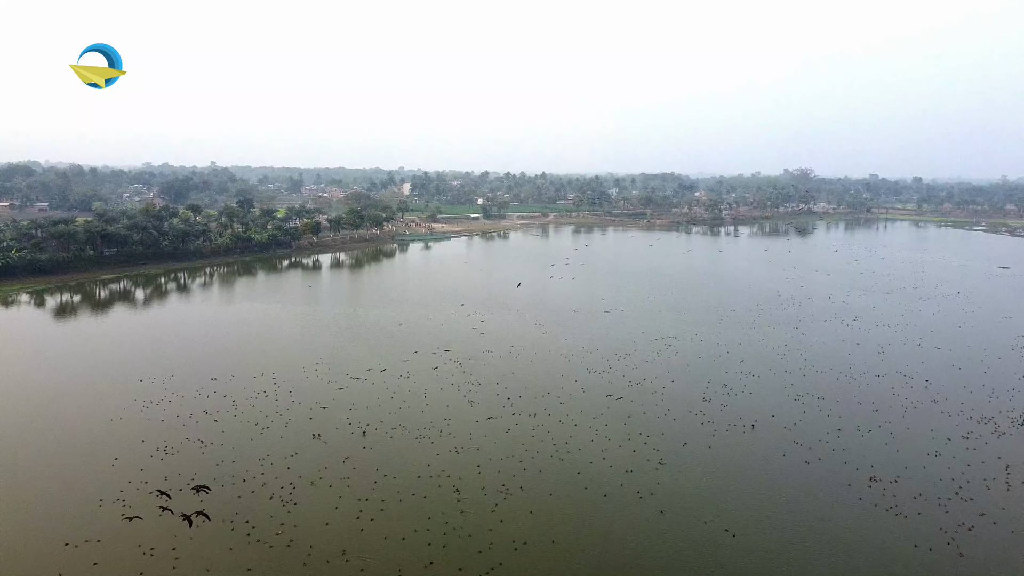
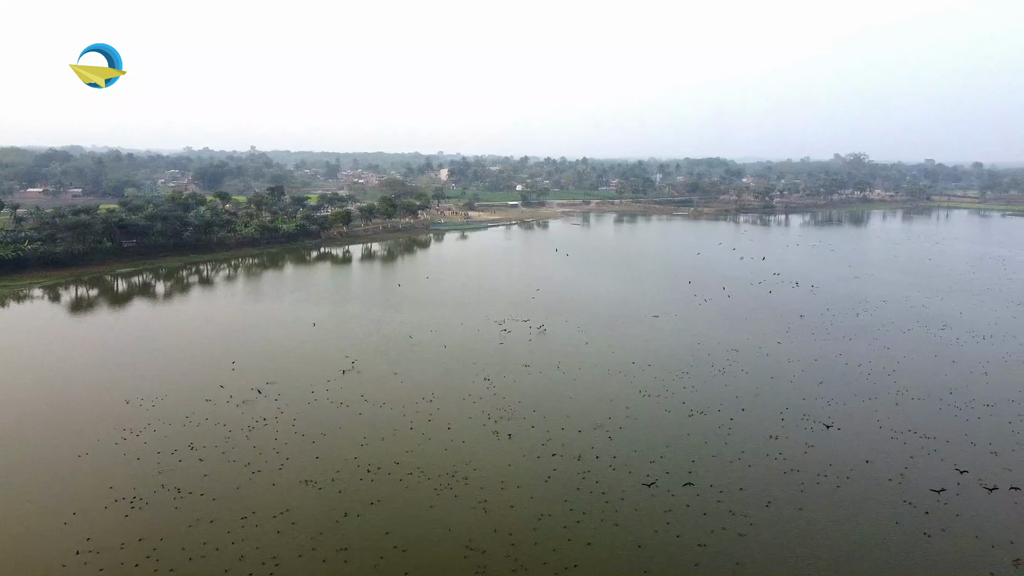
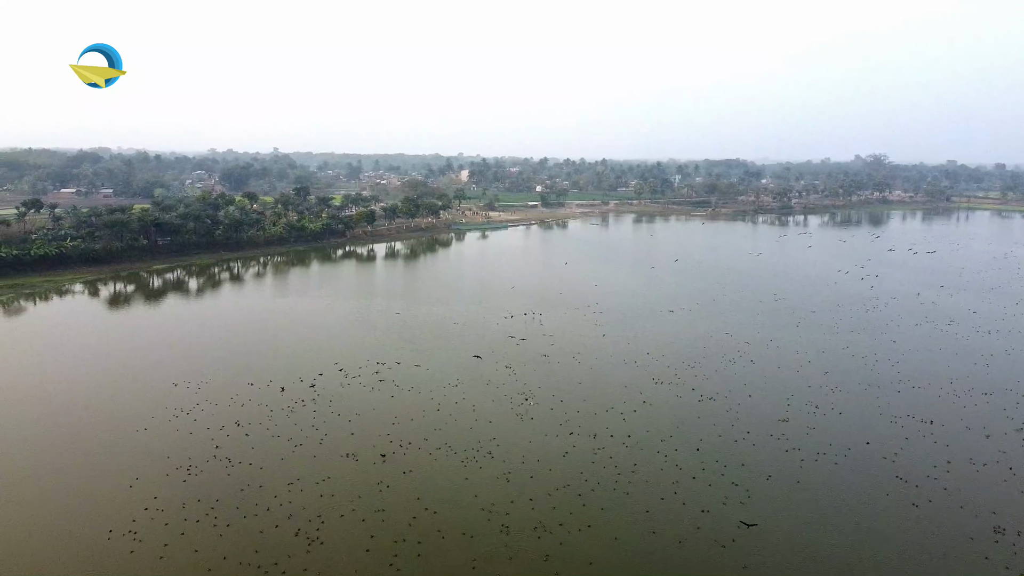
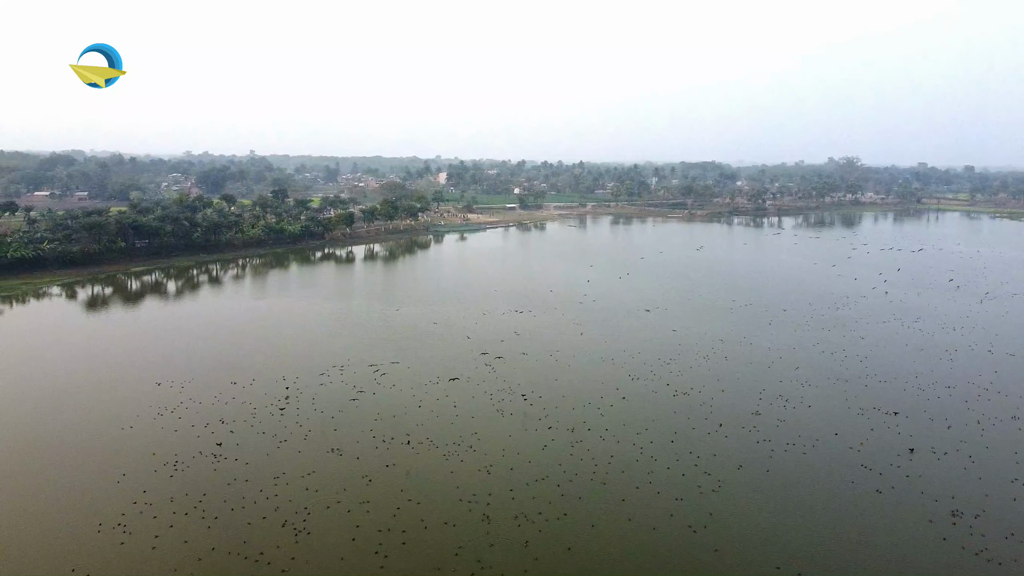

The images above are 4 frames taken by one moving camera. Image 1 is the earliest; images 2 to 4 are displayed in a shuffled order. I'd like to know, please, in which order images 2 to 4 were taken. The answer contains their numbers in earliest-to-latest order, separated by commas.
4, 3, 2
